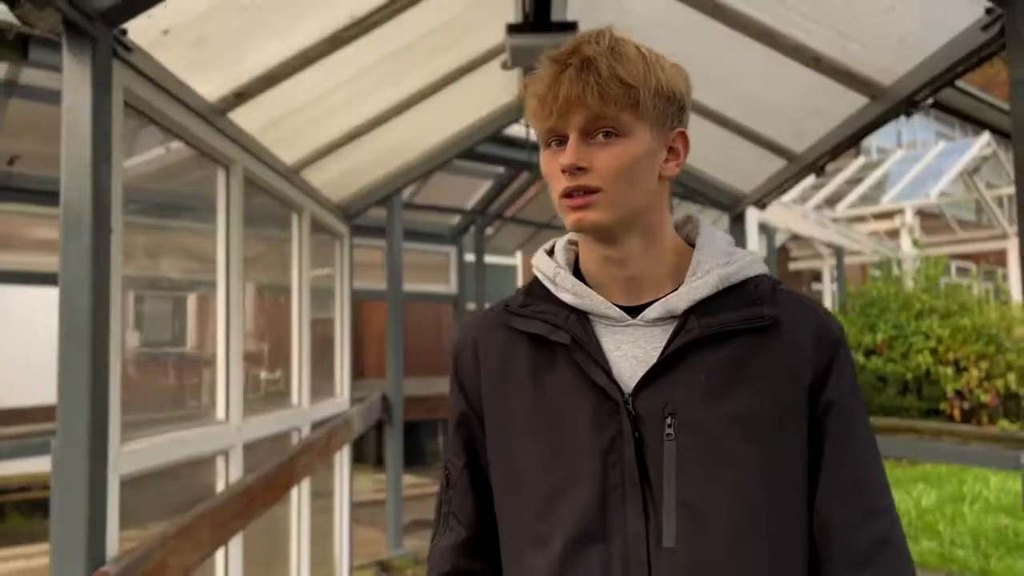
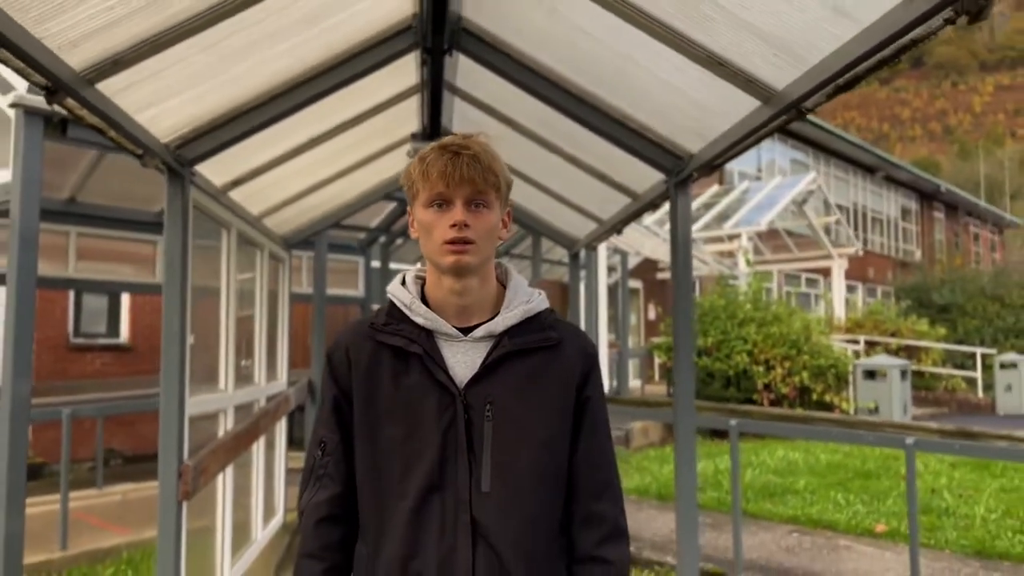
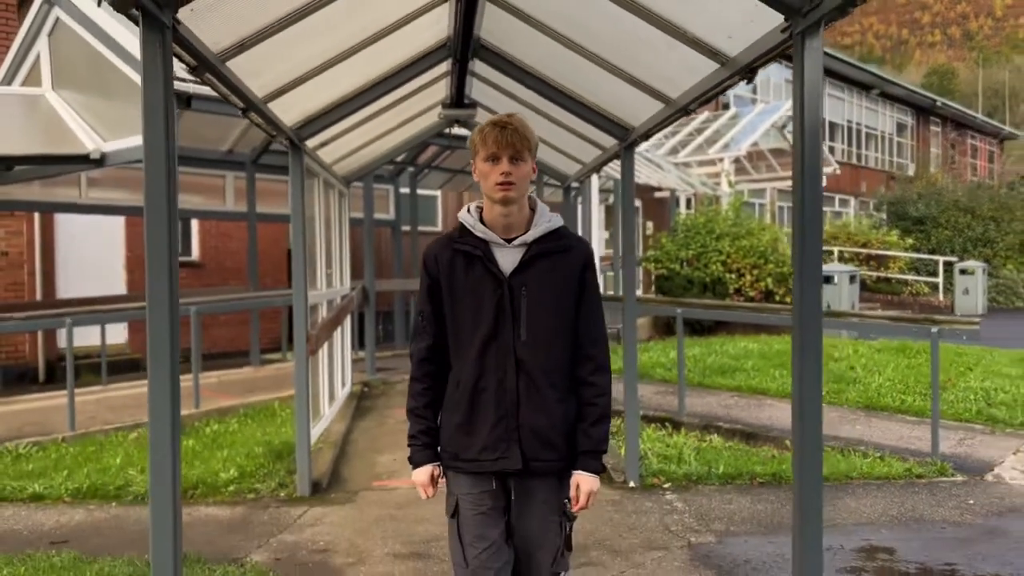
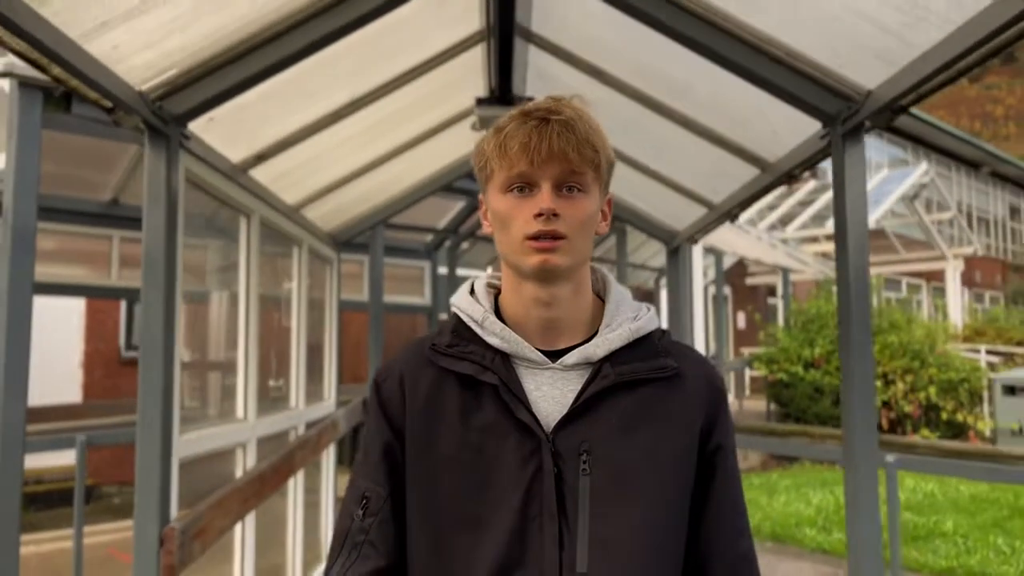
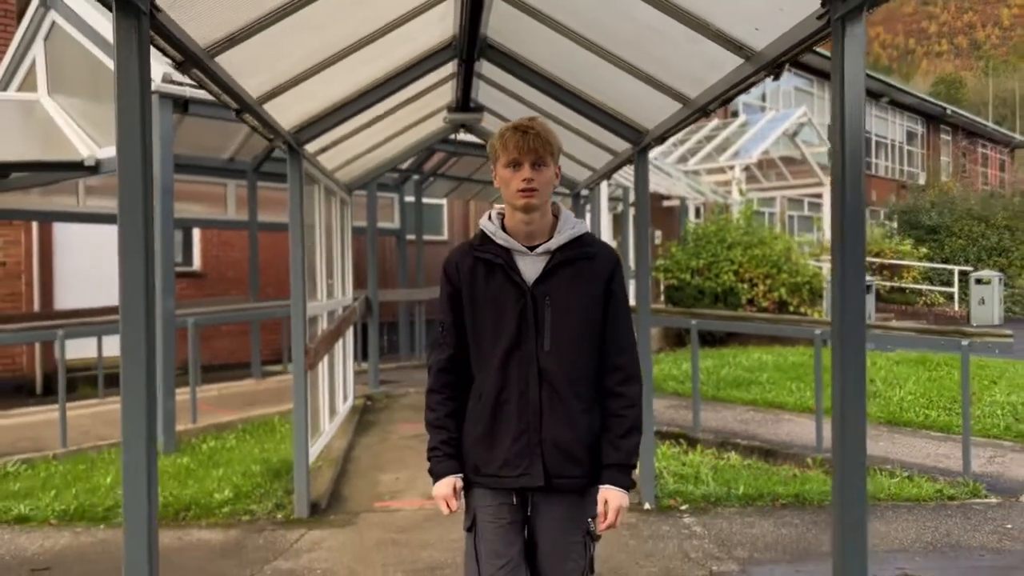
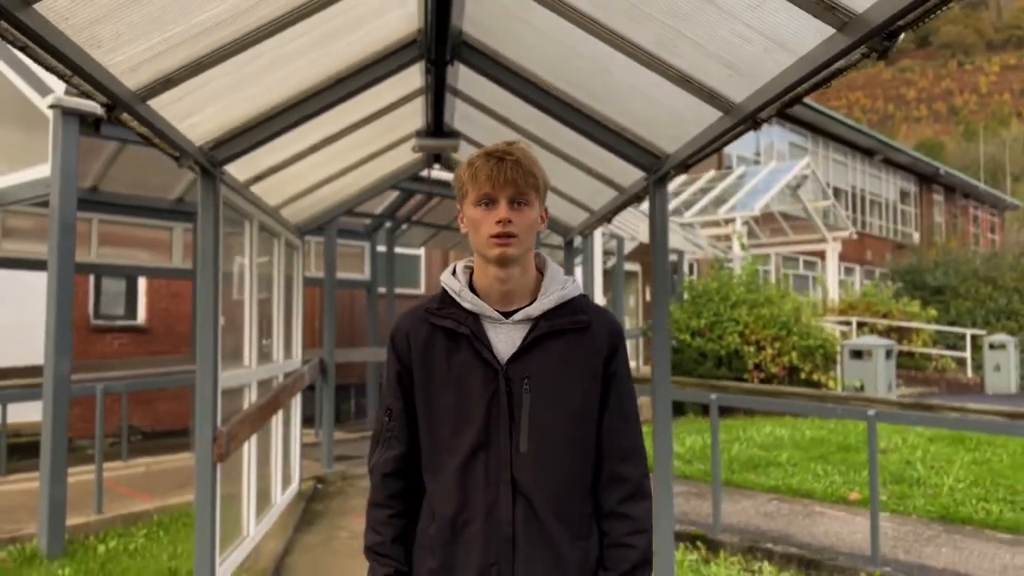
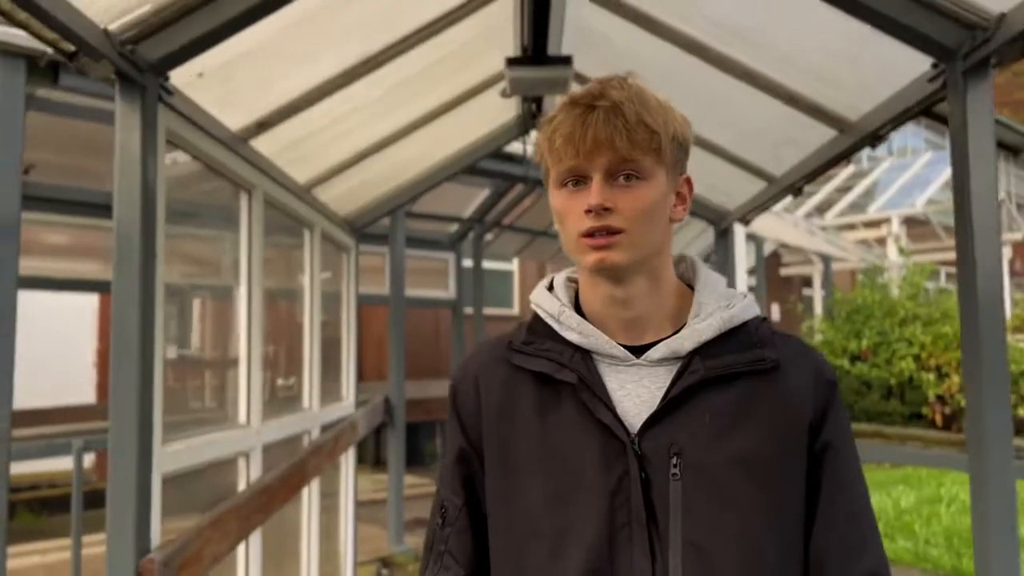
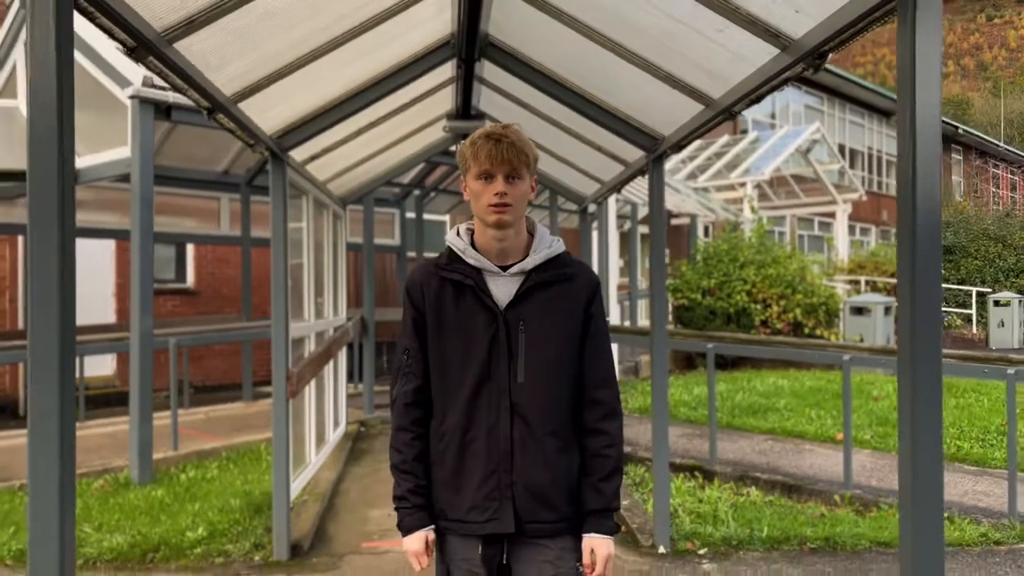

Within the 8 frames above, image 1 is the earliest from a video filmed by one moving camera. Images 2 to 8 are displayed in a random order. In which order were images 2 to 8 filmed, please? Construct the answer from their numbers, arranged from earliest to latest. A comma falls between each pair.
7, 4, 2, 6, 8, 5, 3
